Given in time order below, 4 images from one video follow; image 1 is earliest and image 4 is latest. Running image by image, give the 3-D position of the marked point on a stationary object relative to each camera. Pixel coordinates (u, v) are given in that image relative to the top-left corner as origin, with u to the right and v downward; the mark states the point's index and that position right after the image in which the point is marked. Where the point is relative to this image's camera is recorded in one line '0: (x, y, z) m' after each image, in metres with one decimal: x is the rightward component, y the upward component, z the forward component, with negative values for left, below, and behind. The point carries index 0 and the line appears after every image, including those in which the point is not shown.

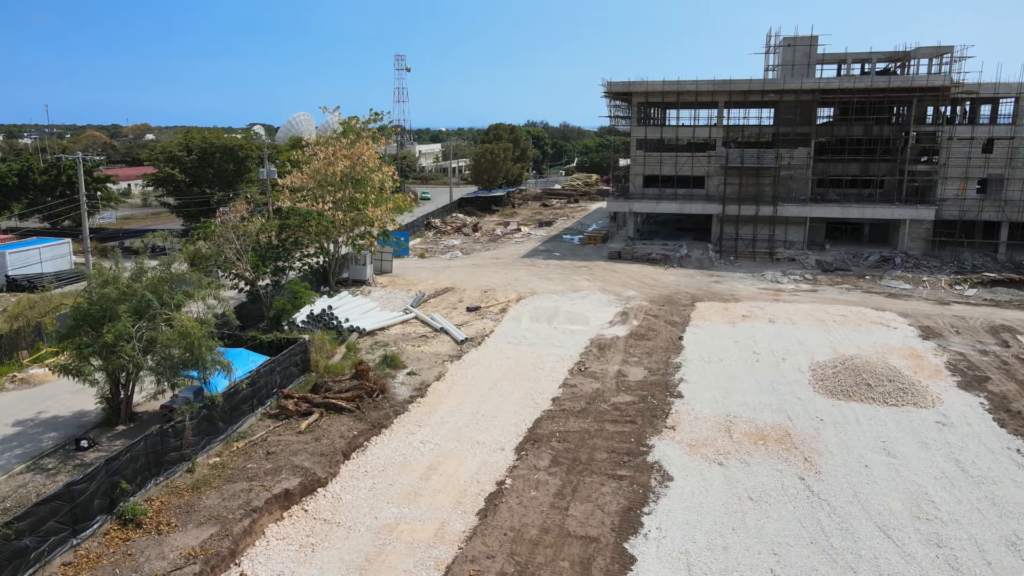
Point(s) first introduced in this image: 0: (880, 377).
0: (+7.9, -1.9, +19.8) m
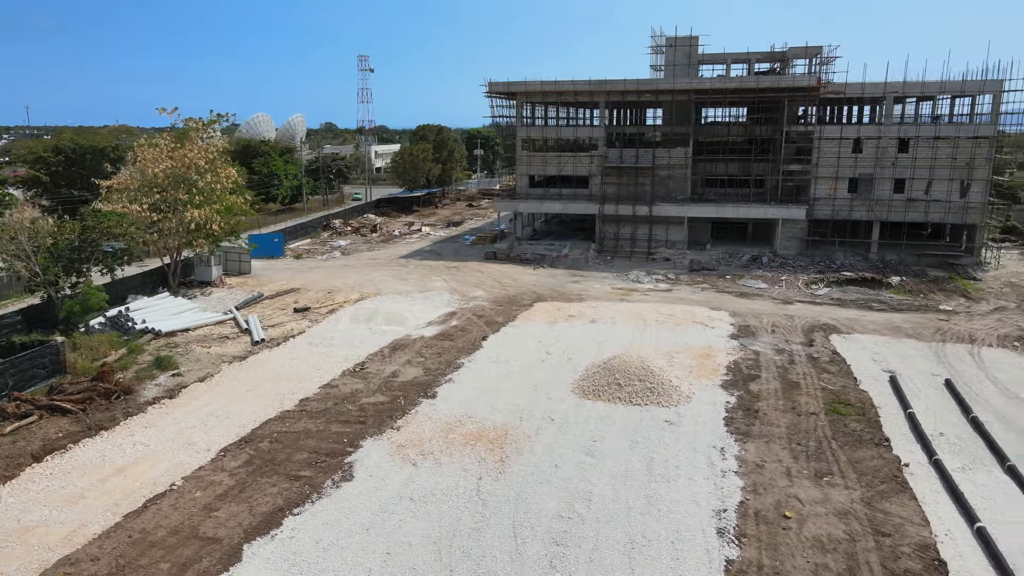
0: (+2.6, -1.9, +19.9) m
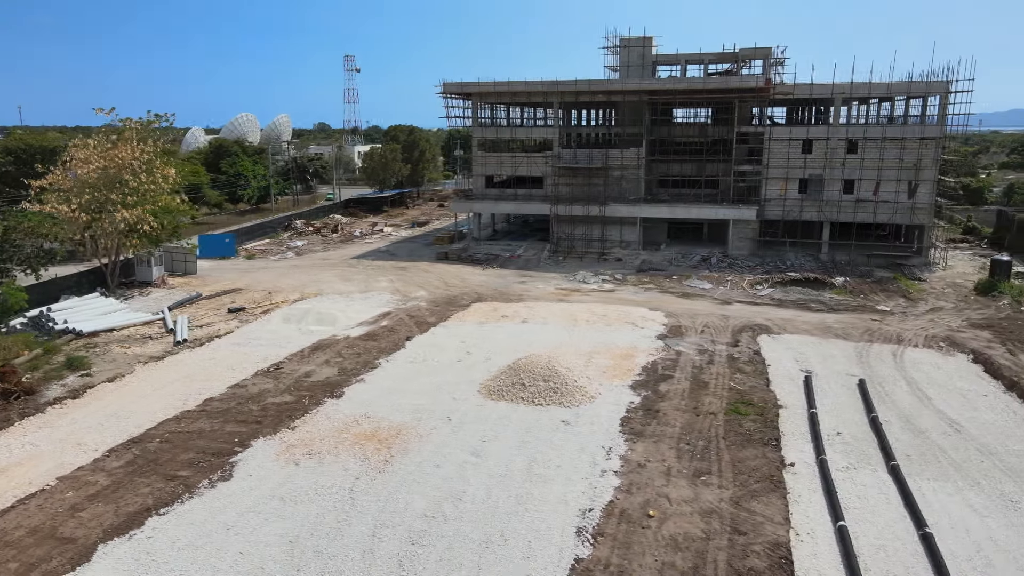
0: (+0.6, -1.9, +20.0) m
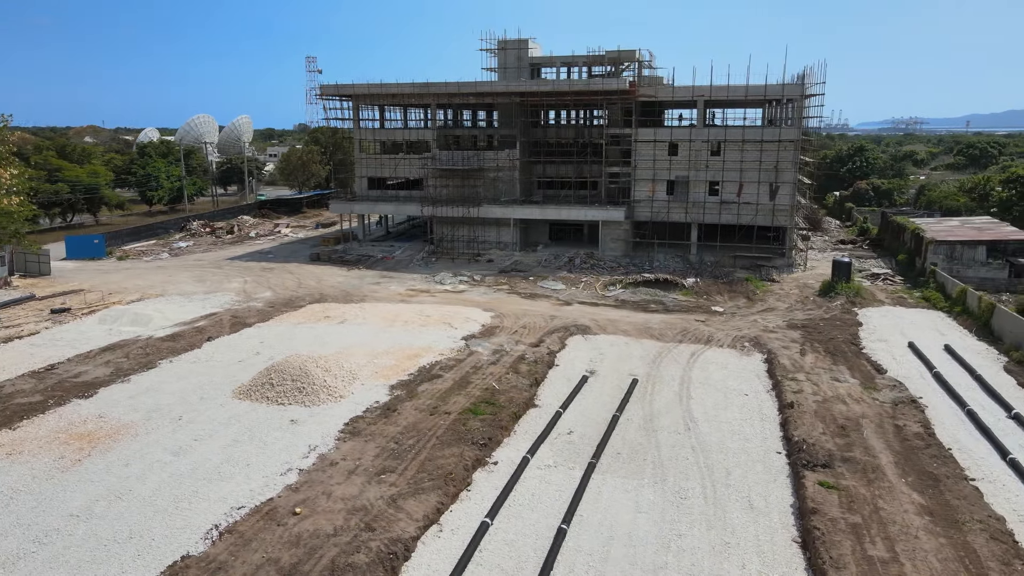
0: (-4.8, -1.9, +20.1) m
